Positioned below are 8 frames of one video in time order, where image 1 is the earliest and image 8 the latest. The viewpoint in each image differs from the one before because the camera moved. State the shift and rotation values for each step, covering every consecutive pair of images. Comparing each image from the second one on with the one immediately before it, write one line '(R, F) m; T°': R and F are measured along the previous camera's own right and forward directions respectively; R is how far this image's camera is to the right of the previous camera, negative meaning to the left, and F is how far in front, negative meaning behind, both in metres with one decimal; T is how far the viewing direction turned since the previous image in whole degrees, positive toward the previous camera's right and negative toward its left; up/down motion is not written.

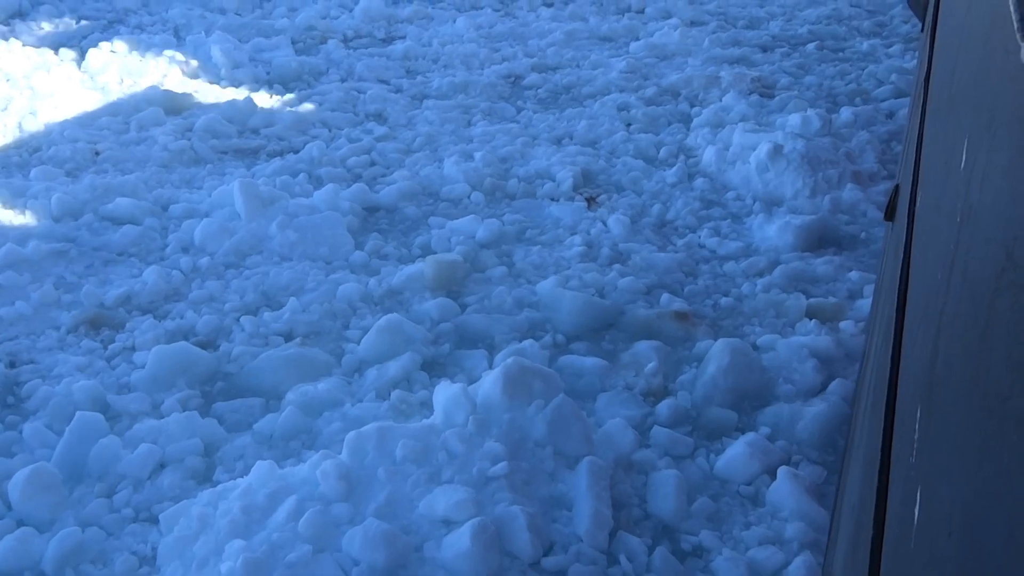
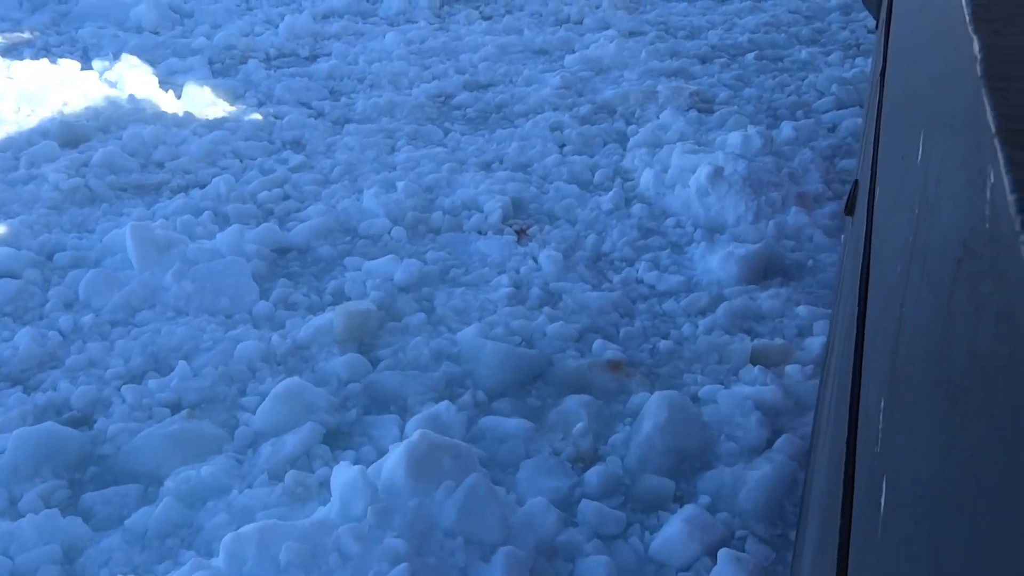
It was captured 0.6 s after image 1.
(+0.1, +0.2) m; +3°
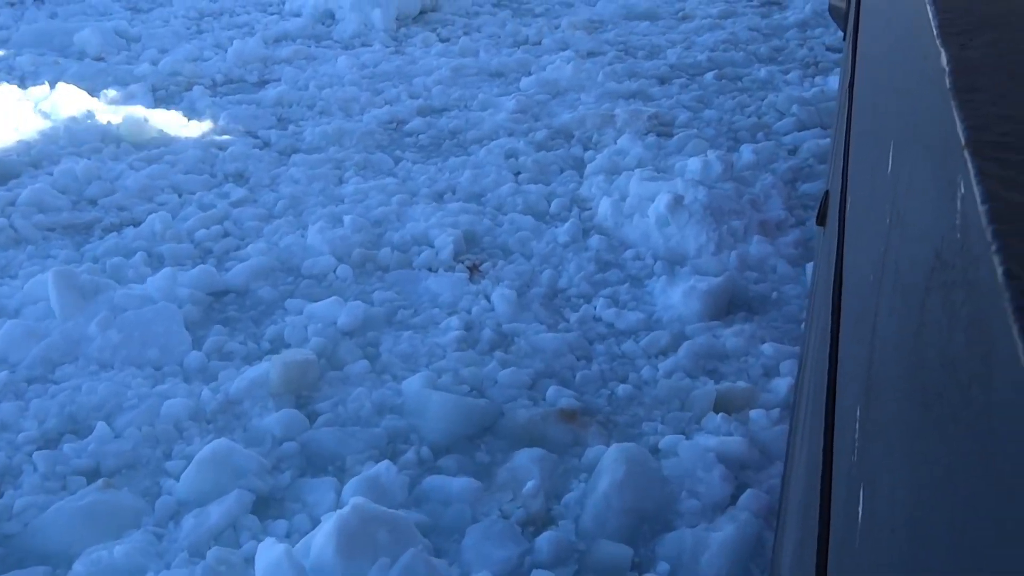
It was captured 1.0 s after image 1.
(+0.1, +0.1) m; +2°
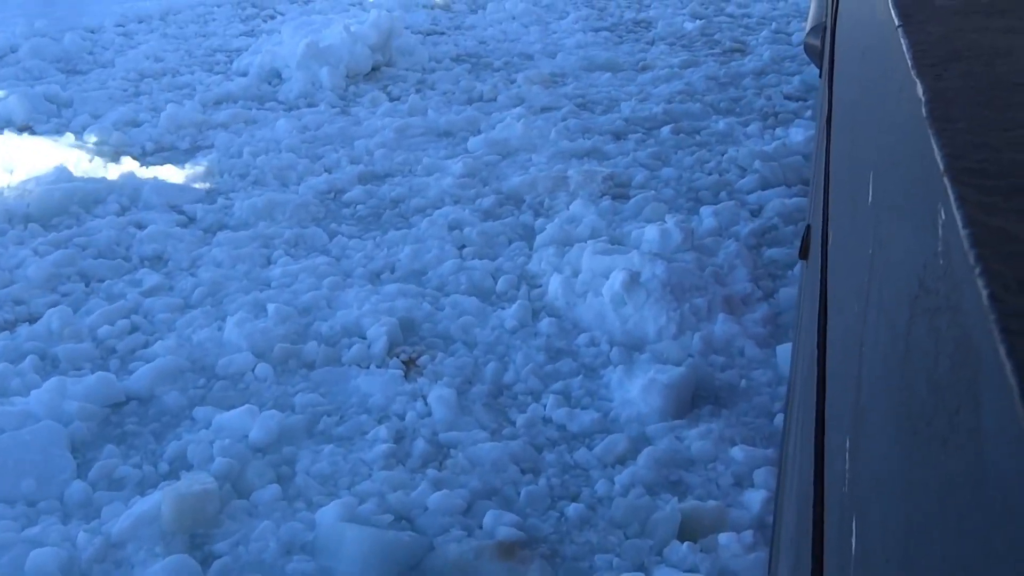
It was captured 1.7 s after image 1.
(+0.1, +0.3) m; +2°
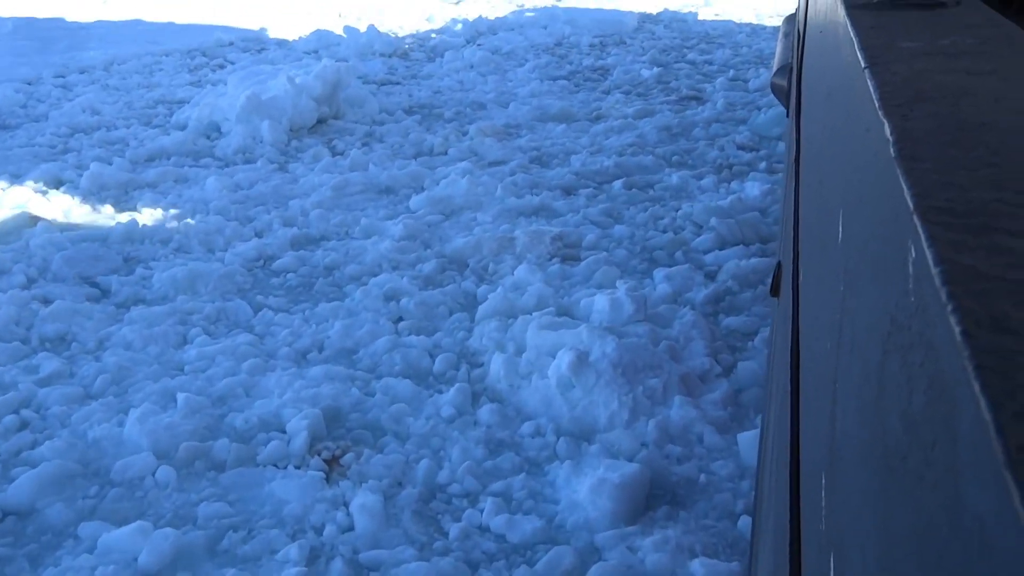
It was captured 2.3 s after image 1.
(+0.1, +0.2) m; +2°
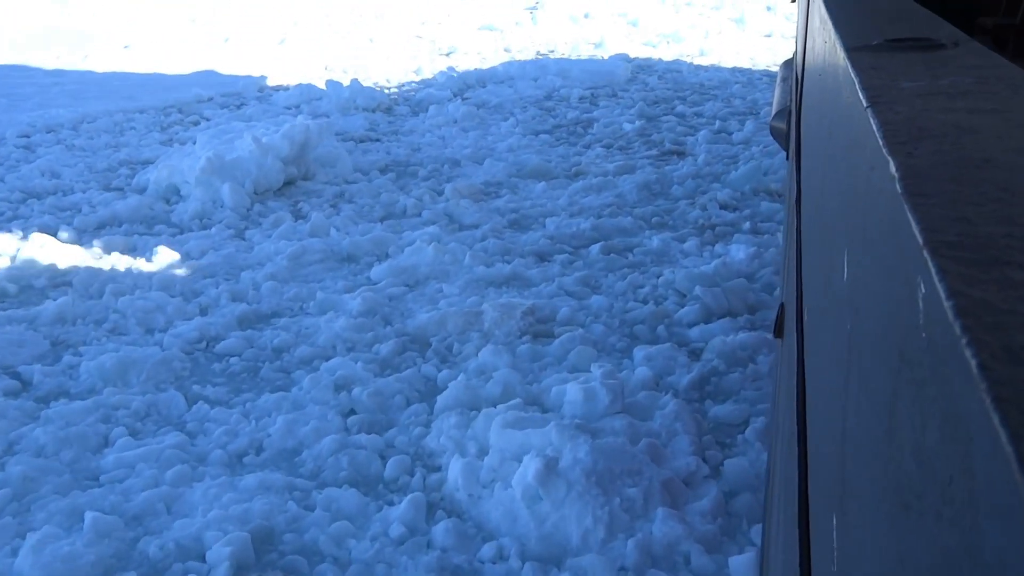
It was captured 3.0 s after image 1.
(+0.1, +0.3) m; +1°
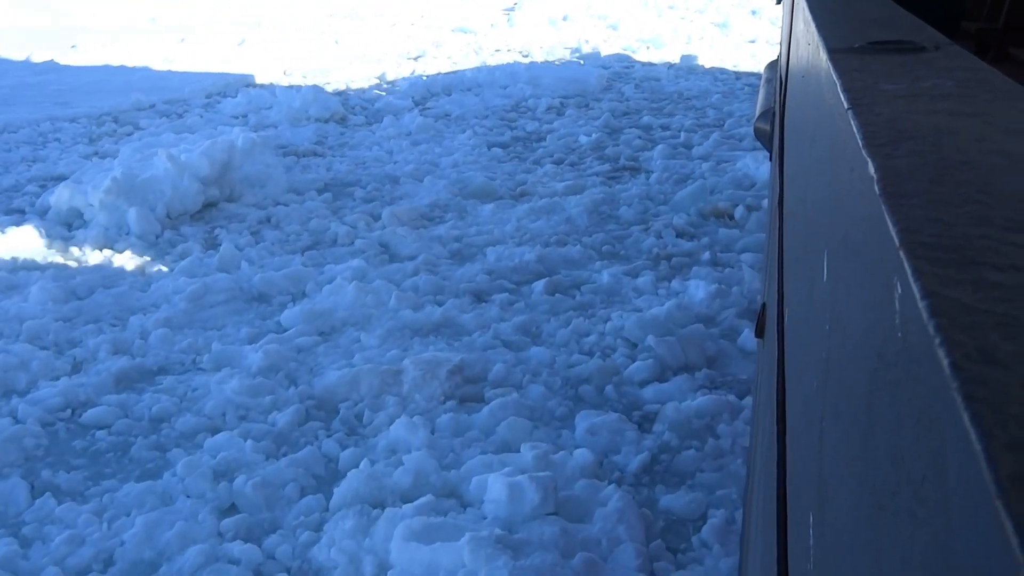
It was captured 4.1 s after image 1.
(+0.1, +0.5) m; +2°
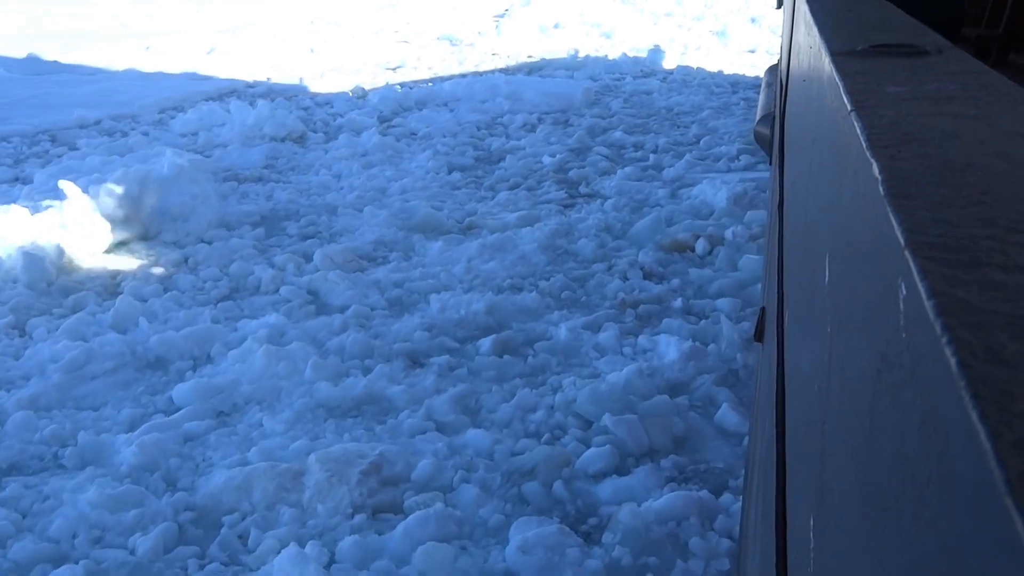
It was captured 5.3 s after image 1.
(+0.1, +0.5) m; +2°
